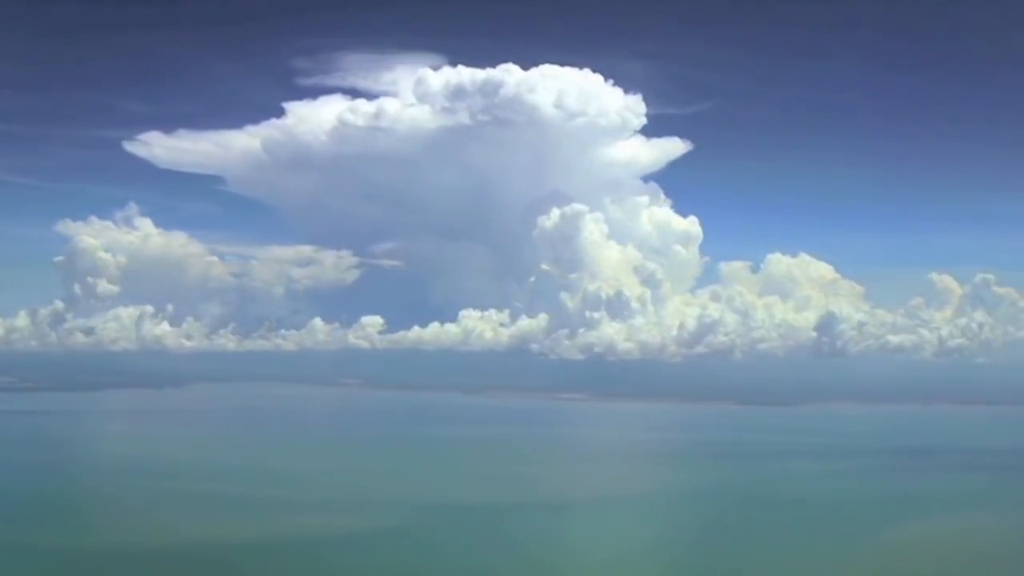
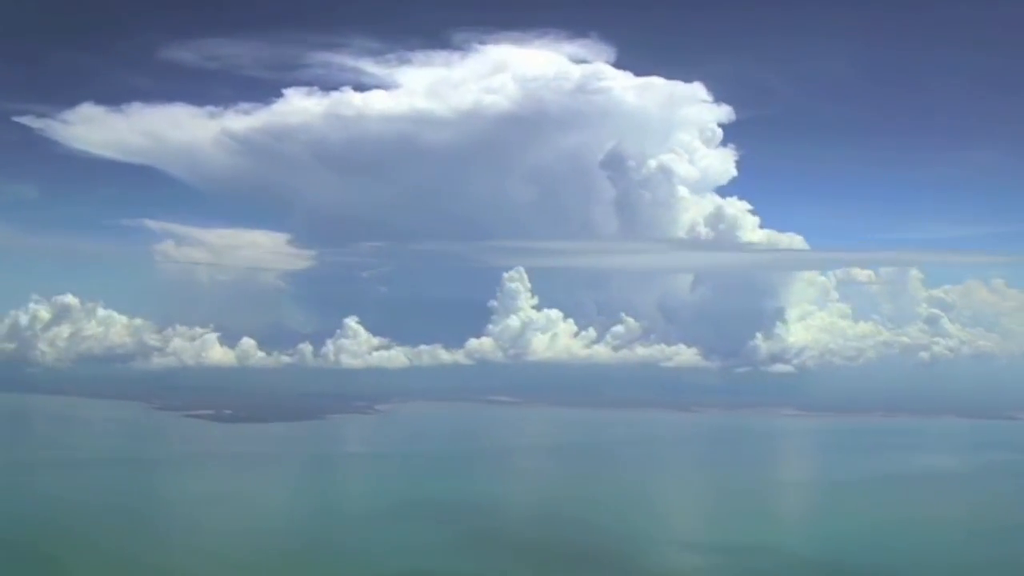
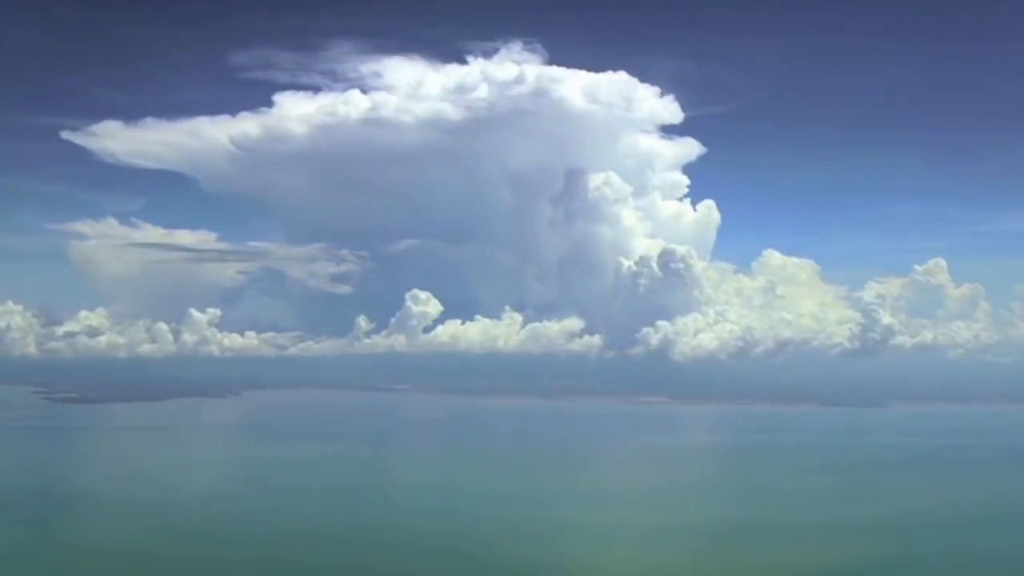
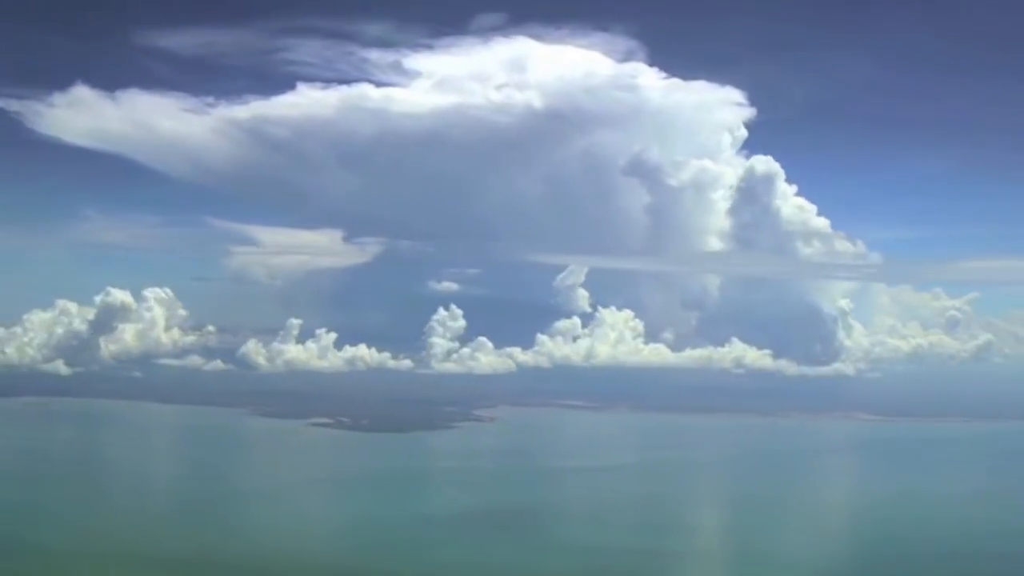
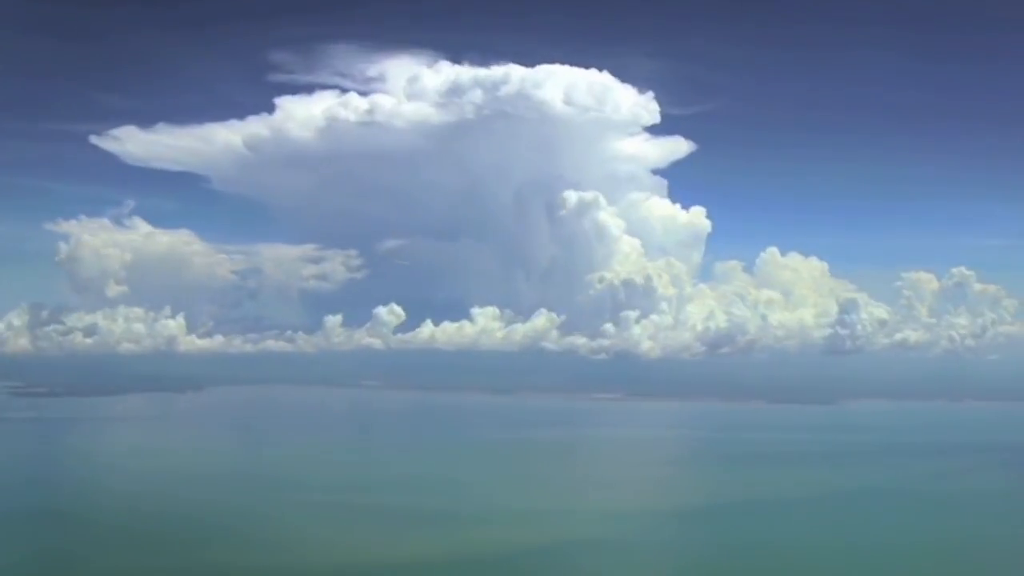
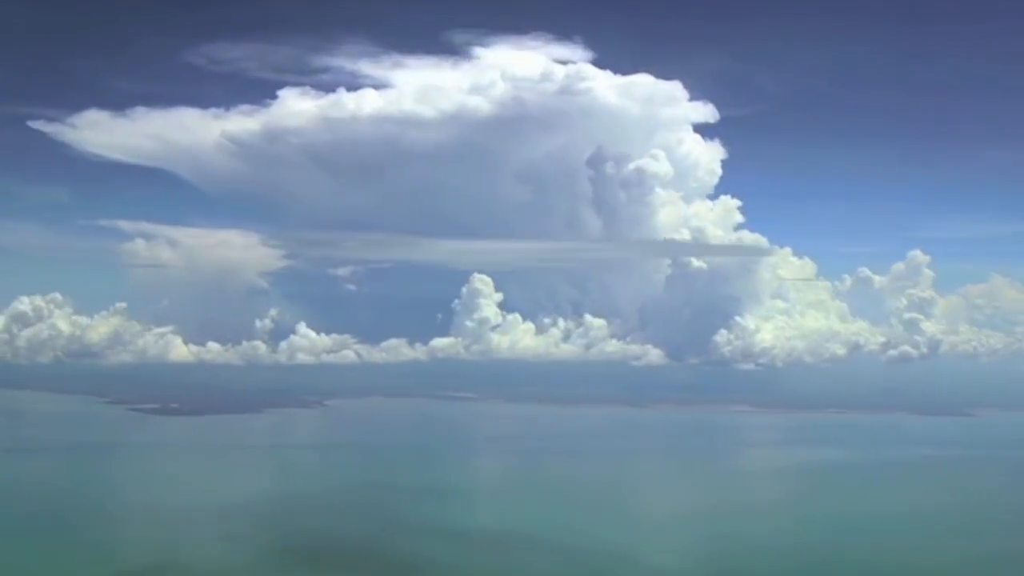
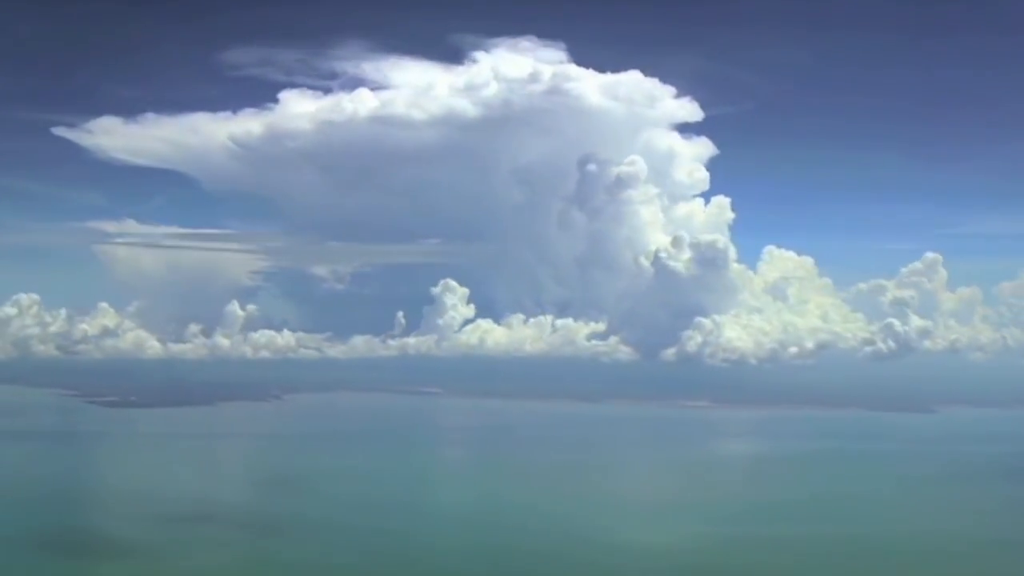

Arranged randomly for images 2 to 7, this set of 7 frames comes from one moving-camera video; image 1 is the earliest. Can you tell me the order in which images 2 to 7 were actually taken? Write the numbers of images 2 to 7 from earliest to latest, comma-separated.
5, 3, 7, 6, 2, 4
